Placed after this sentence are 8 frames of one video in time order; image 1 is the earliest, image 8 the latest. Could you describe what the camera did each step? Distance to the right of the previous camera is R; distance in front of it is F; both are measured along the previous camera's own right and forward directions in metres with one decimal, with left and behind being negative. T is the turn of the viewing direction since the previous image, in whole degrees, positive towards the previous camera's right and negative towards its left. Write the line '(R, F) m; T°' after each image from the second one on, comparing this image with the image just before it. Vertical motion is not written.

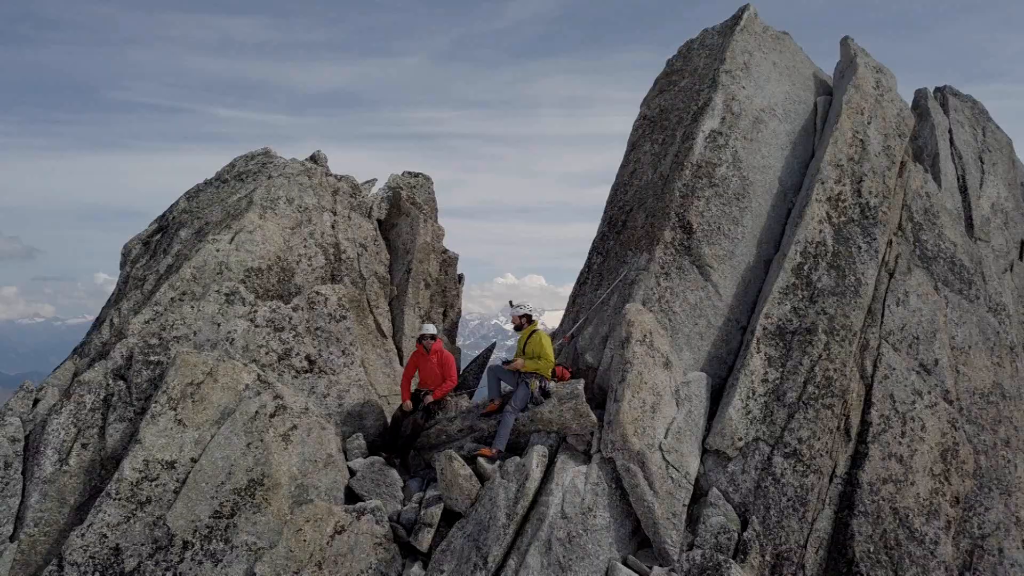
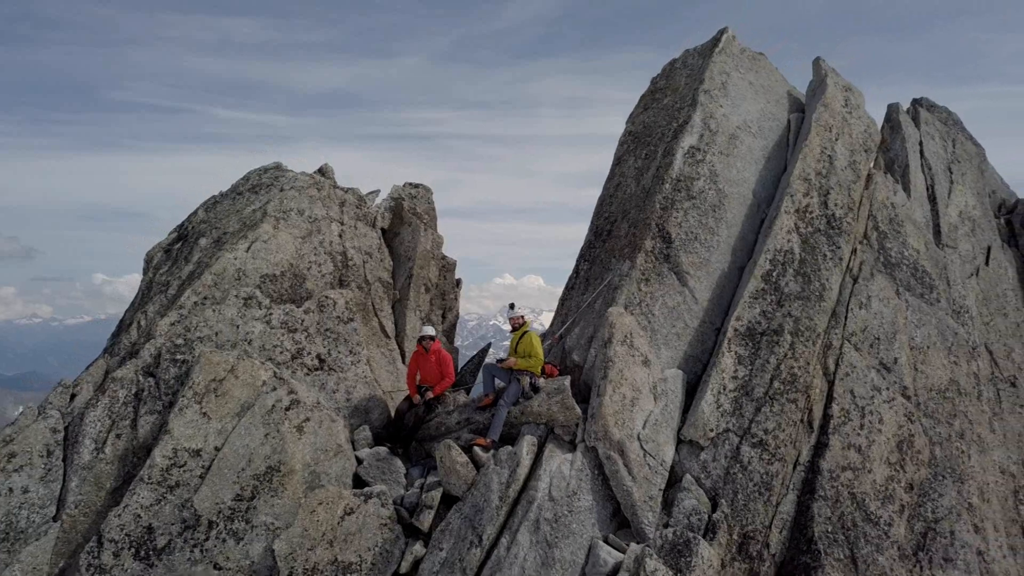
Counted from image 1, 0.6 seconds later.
(+0.1, -1.9) m; 0°
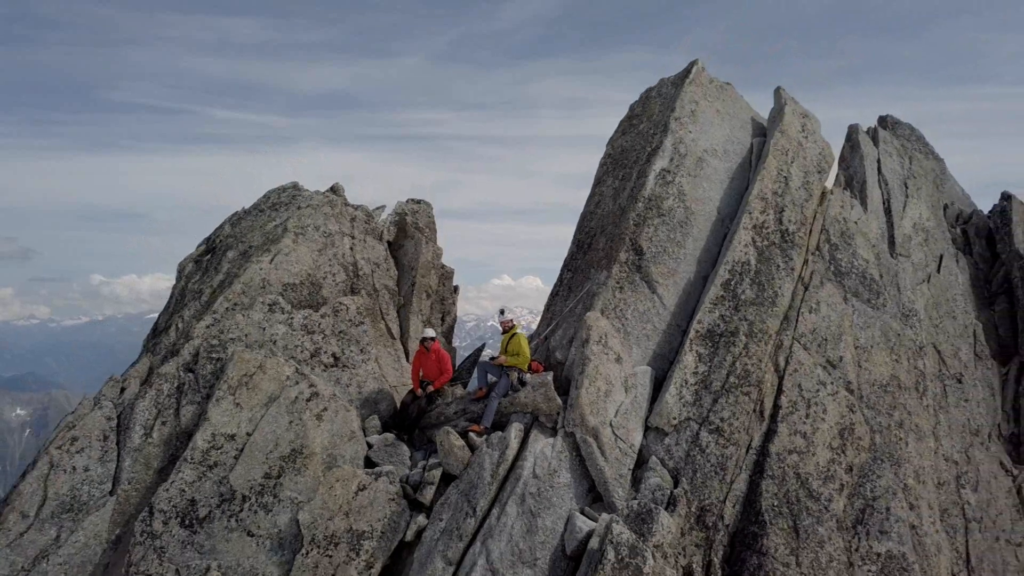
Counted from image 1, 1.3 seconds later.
(+0.2, -3.2) m; 0°
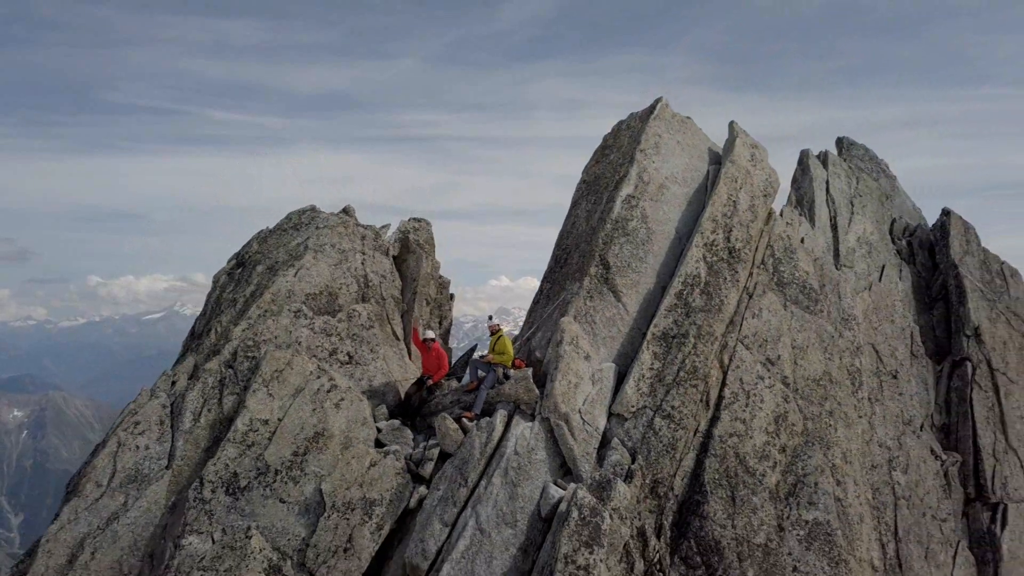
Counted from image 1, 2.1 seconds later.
(+0.4, -4.7) m; 0°
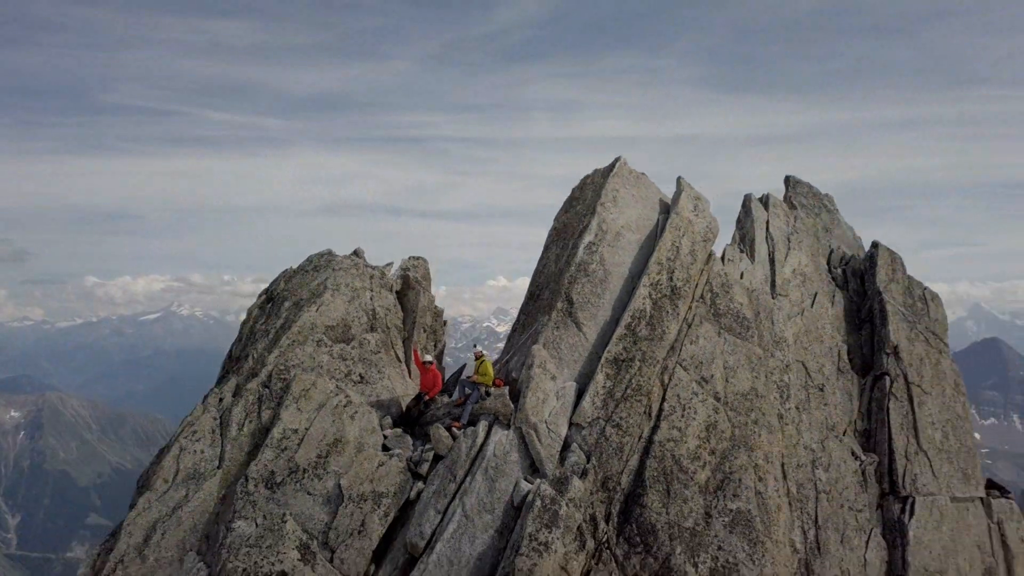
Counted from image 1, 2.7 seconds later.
(+0.7, -7.0) m; 0°
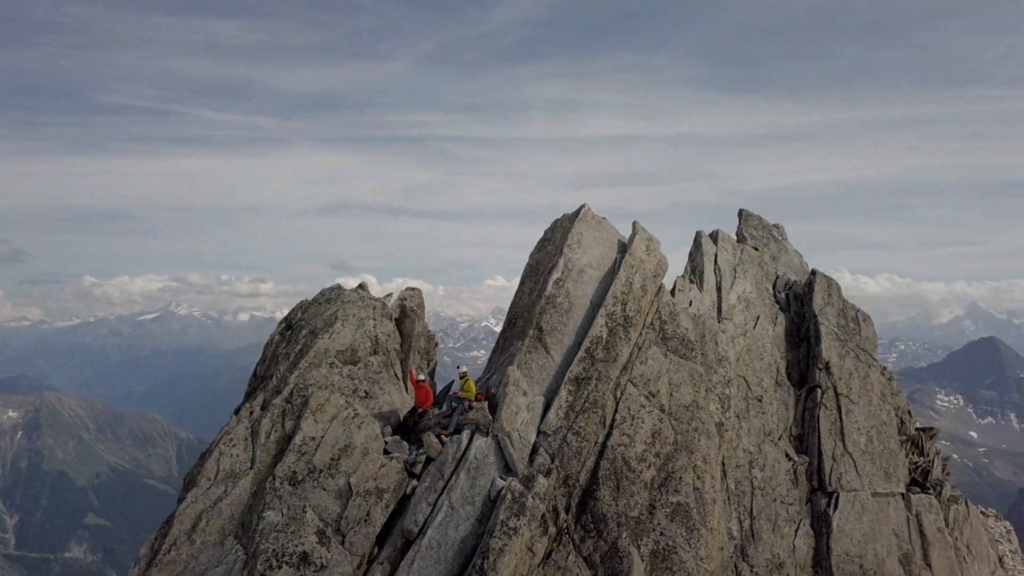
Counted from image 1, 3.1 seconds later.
(+1.0, -7.6) m; 0°
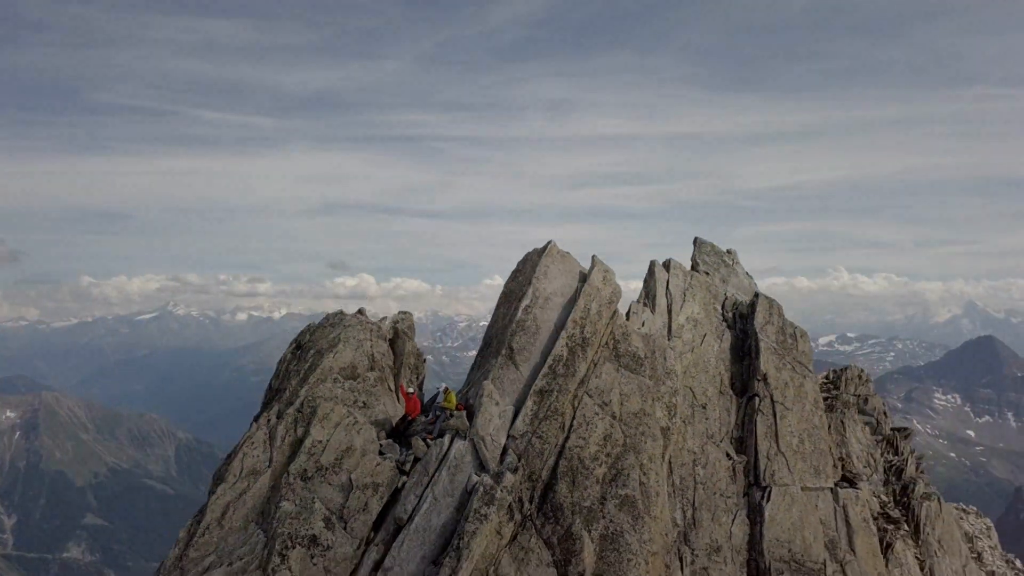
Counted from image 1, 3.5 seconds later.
(+1.5, -8.6) m; 0°
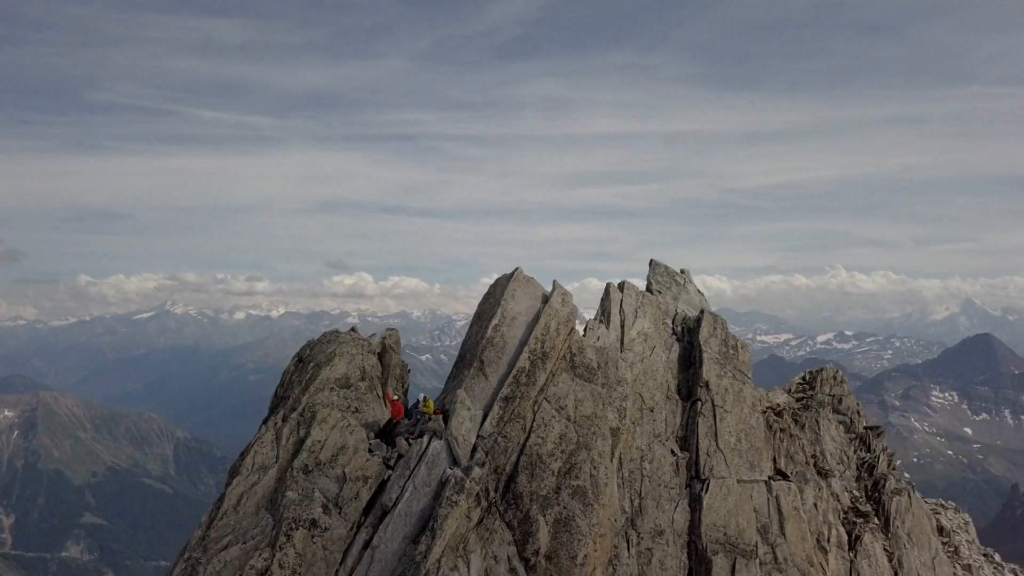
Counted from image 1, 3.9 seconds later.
(+2.1, -9.5) m; 0°
